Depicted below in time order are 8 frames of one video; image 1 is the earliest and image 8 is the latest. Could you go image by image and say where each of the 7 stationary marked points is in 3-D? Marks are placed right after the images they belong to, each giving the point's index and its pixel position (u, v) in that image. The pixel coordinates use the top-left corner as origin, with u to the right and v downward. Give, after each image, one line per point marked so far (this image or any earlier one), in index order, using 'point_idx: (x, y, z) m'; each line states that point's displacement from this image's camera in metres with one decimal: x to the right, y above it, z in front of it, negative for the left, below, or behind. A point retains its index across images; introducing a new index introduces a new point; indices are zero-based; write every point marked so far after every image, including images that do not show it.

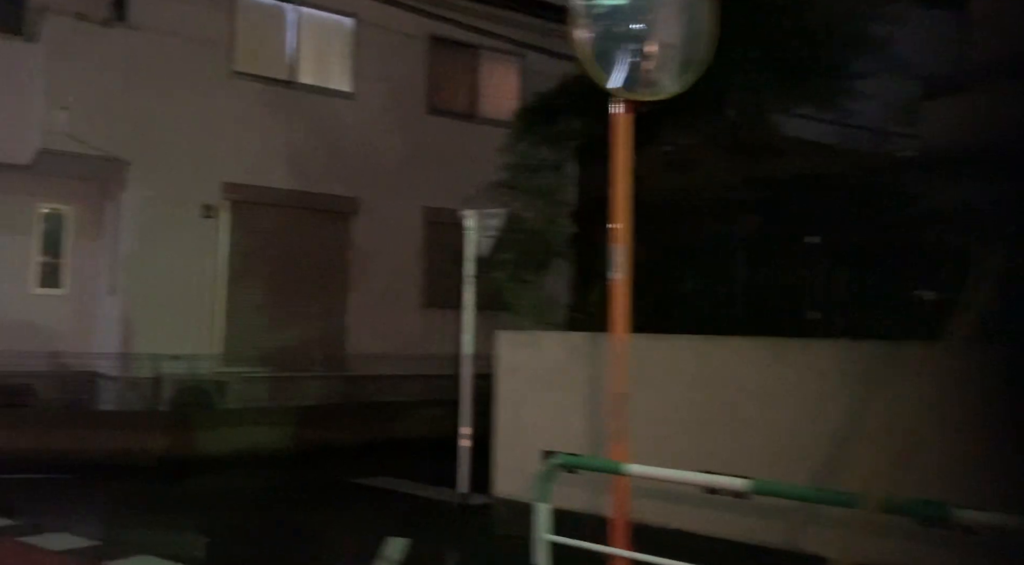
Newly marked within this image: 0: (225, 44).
0: (-3.3, +2.8, +10.3) m
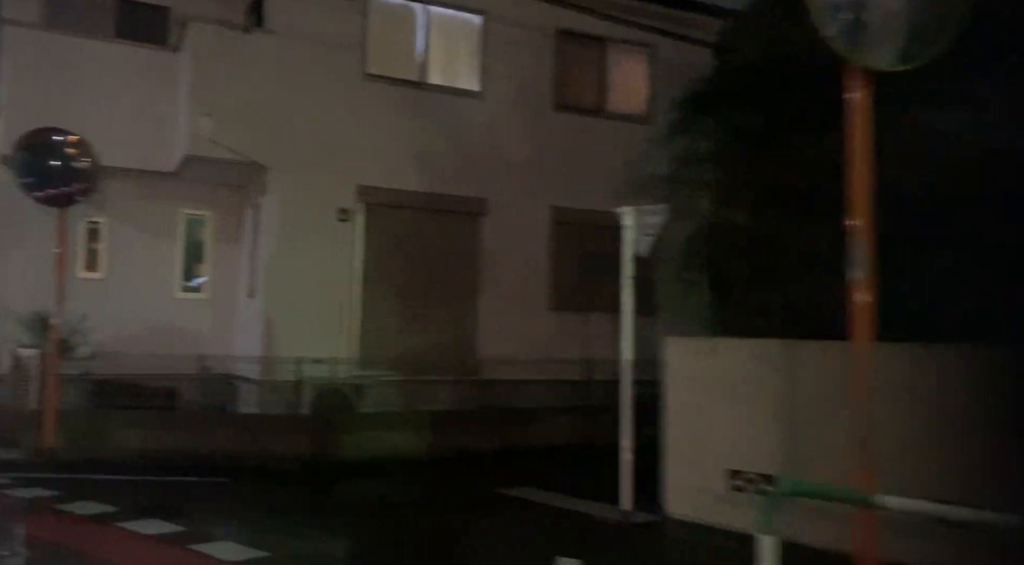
0: (-1.8, +2.7, +10.3) m
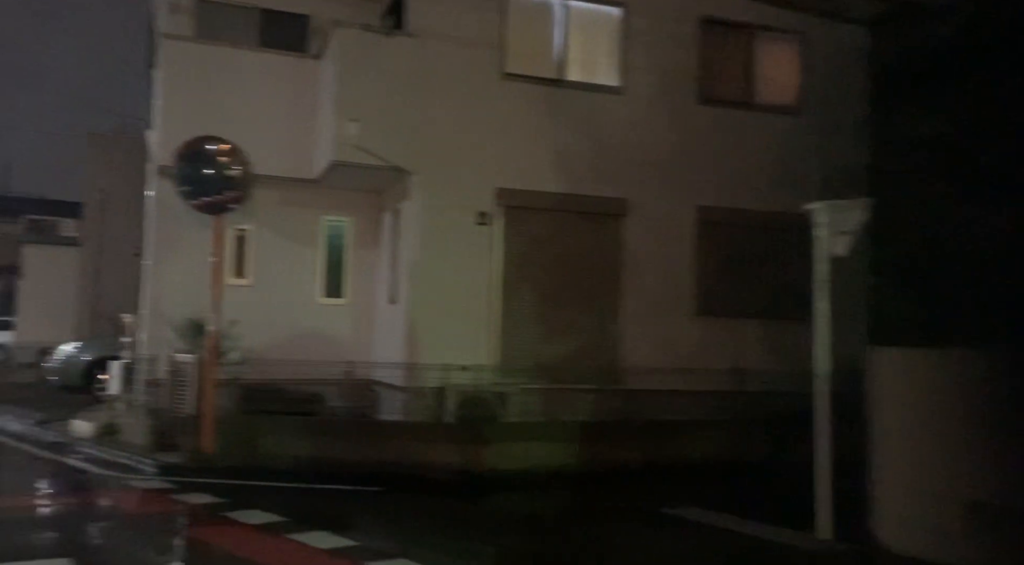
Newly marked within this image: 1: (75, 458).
0: (-0.2, +2.7, +10.1) m
1: (-5.1, -2.1, +10.6) m
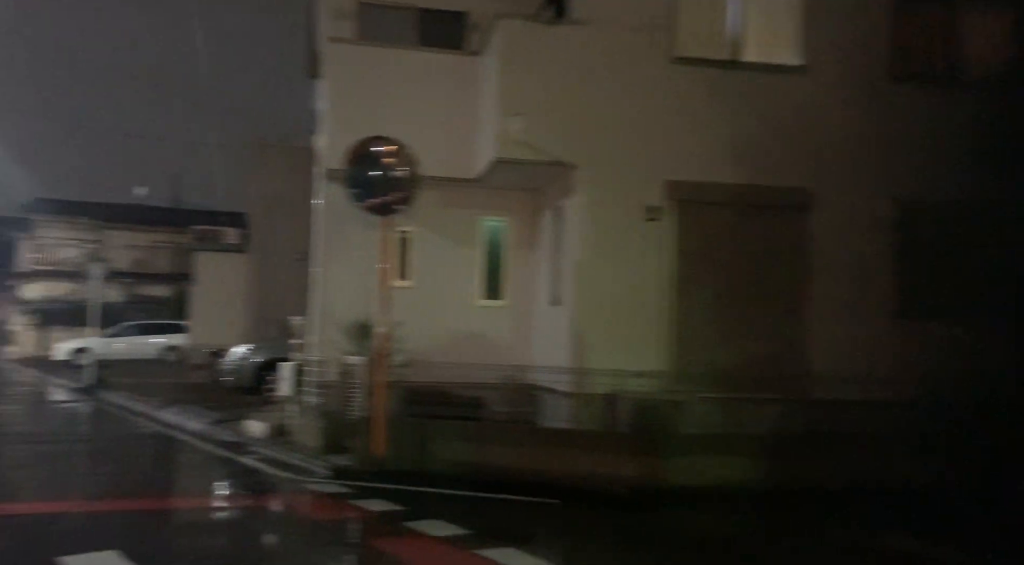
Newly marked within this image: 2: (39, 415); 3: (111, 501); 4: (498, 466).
0: (+1.6, +2.7, +9.6) m
1: (-3.1, -2.1, +10.8) m
2: (-10.0, -2.8, +19.1) m
3: (-3.8, -2.1, +8.3) m
4: (-0.1, -1.7, +8.3) m
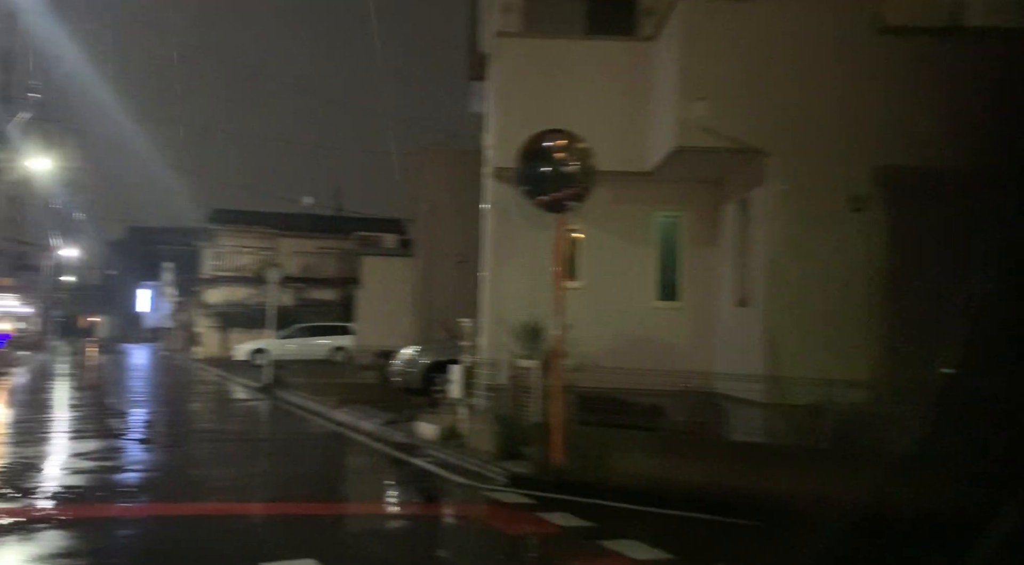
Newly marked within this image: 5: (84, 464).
0: (+3.4, +2.7, +8.7) m
1: (-1.0, -2.2, +10.7) m
2: (-6.4, -2.9, +20.0) m
3: (-2.1, -2.1, +8.4) m
4: (+1.5, -1.7, +7.7) m
5: (-5.6, -2.4, +11.8) m
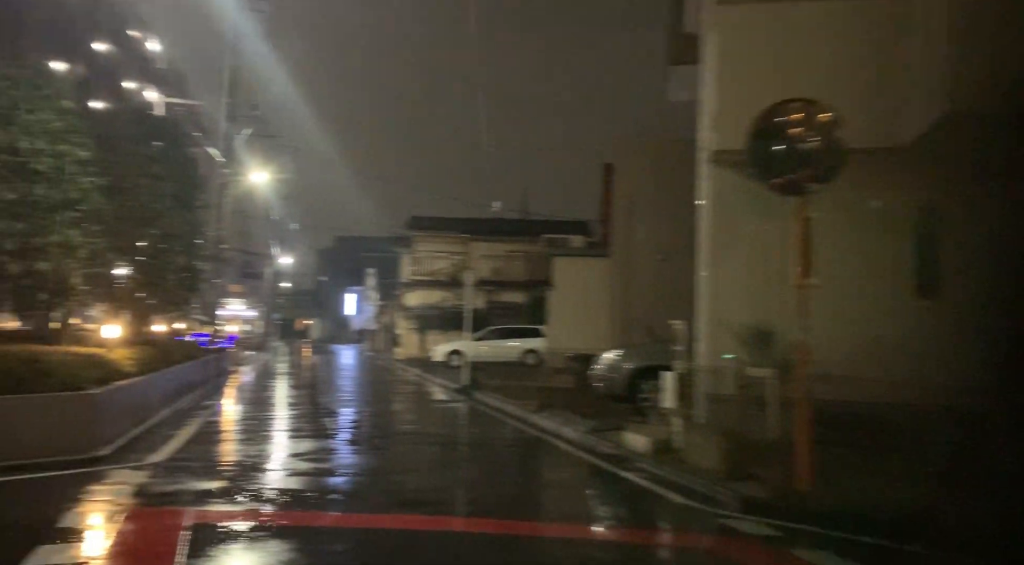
0: (+5.3, +2.8, +6.9) m
1: (+1.4, -2.1, +9.8) m
2: (-1.9, -3.0, +20.0) m
3: (-0.1, -2.1, +7.8) m
4: (+3.3, -1.6, +6.4) m
5: (-2.8, -2.4, +11.8) m
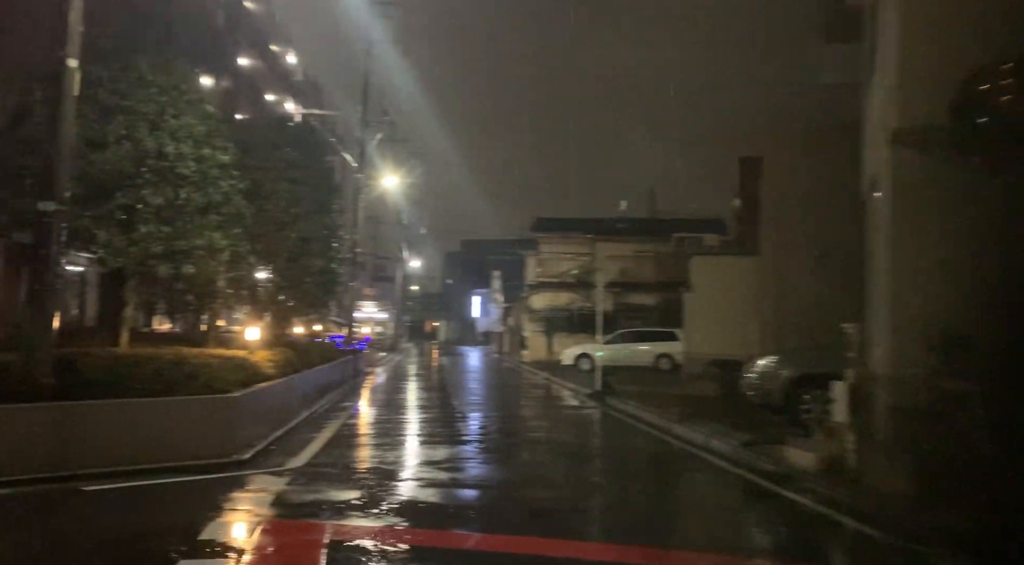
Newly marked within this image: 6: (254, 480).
0: (+6.4, +2.8, +5.4) m
1: (+2.9, -2.2, +8.8) m
2: (+1.1, -3.0, +19.4) m
3: (+1.2, -2.1, +7.0) m
4: (+4.3, -1.6, +5.1) m
5: (-1.0, -2.4, +11.4) m
6: (-3.1, -2.4, +10.7) m
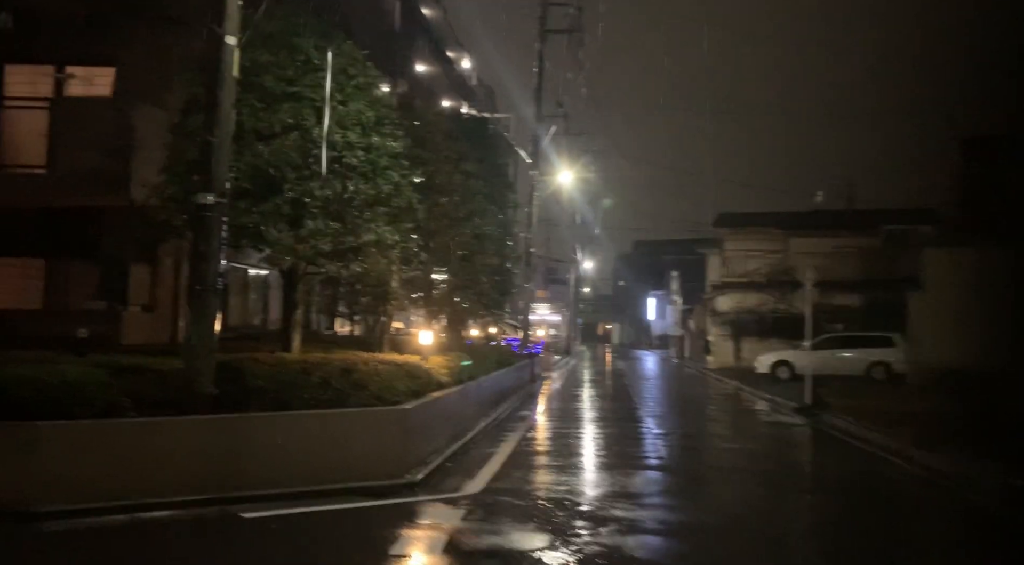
0: (+7.4, +2.9, +2.2) m
1: (+4.7, -2.1, +6.2) m
2: (+4.9, -3.0, +16.9) m
3: (+2.6, -2.0, +4.8) m
4: (+5.3, -1.5, +2.3) m
5: (+1.3, -2.4, +9.5) m
6: (-0.9, -2.3, +9.2) m
